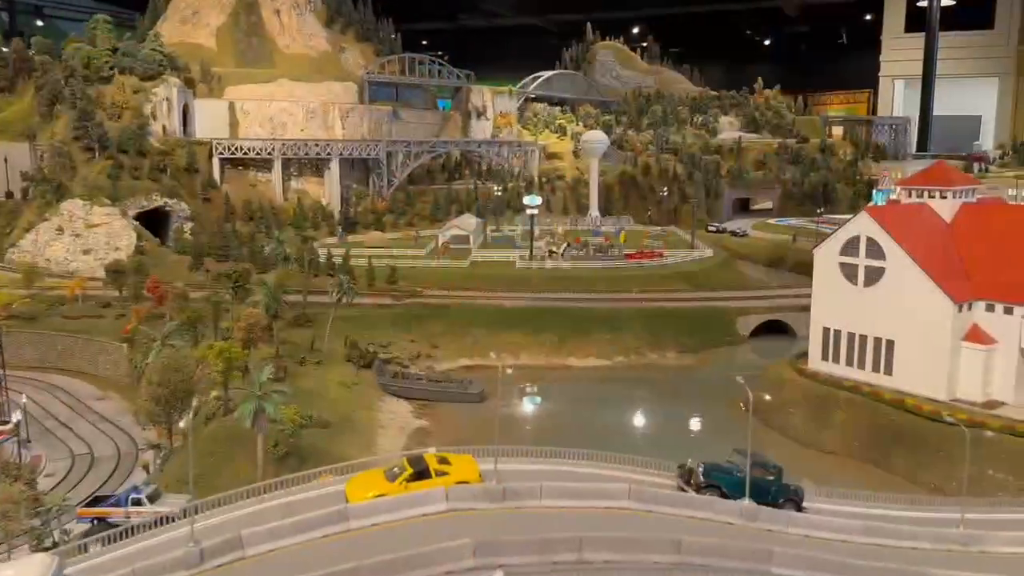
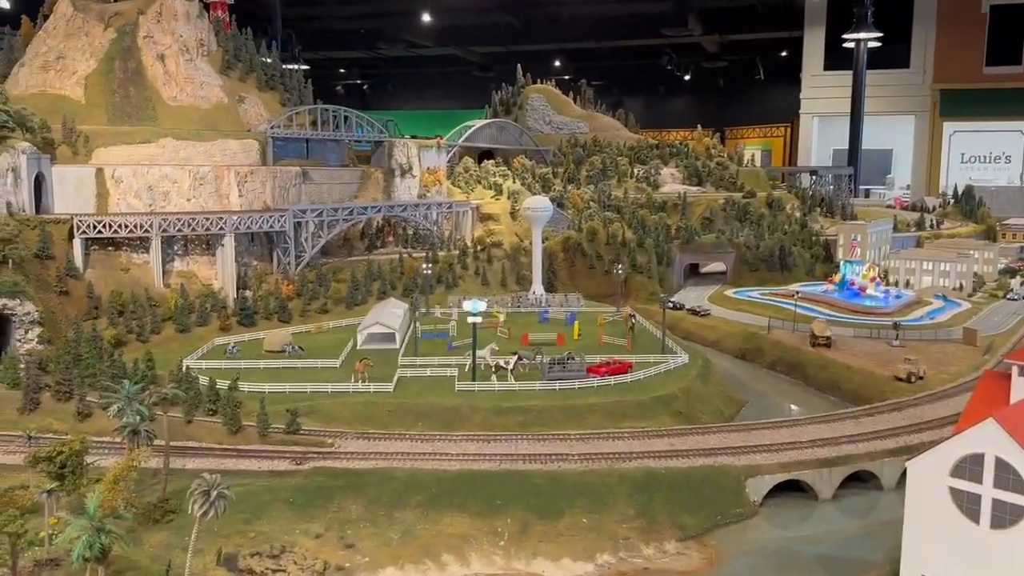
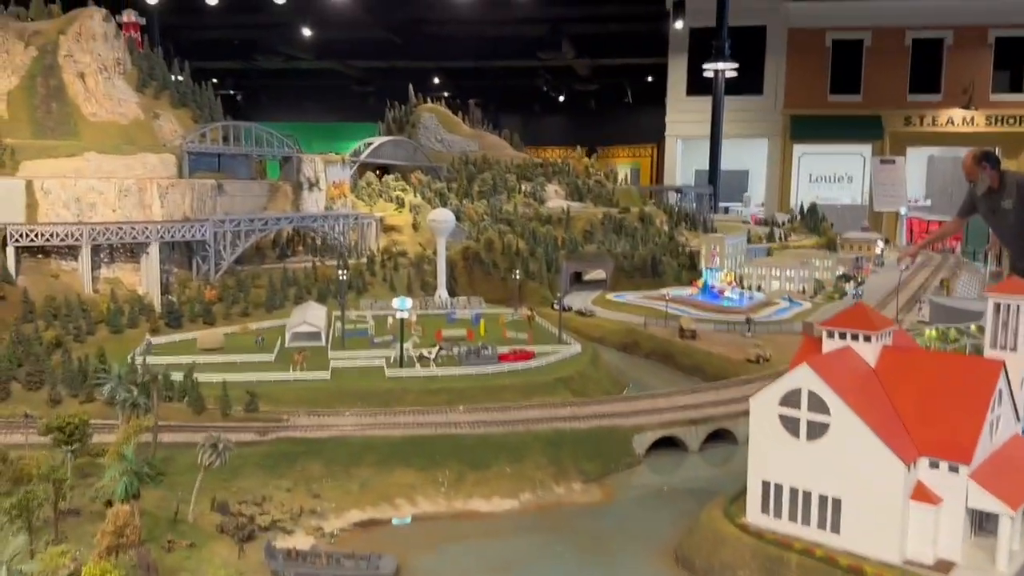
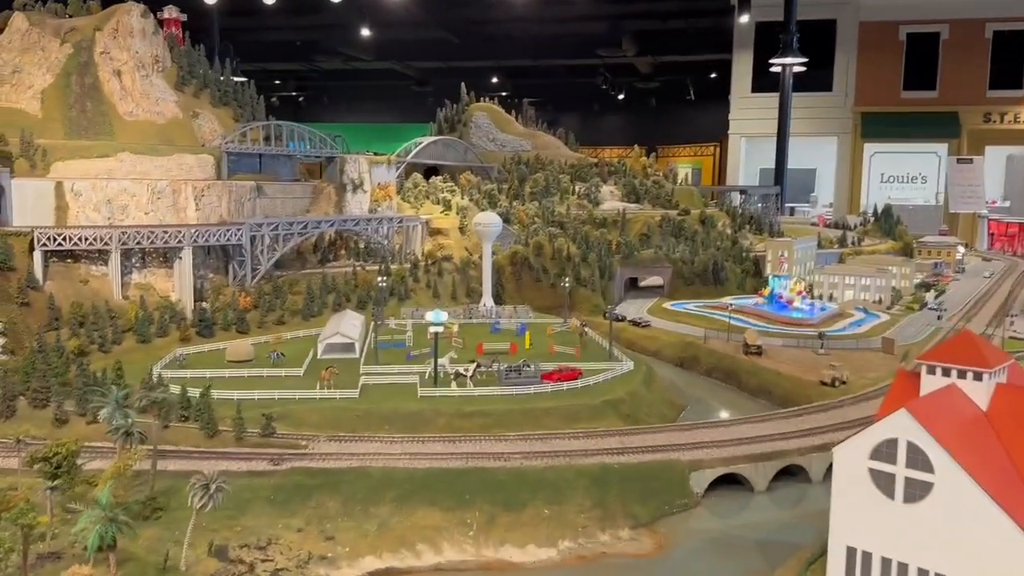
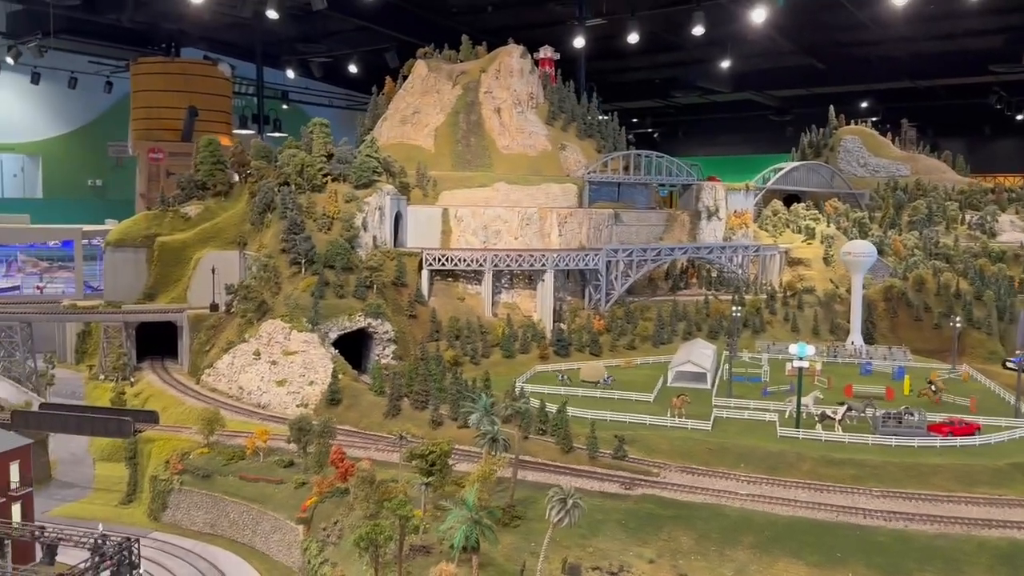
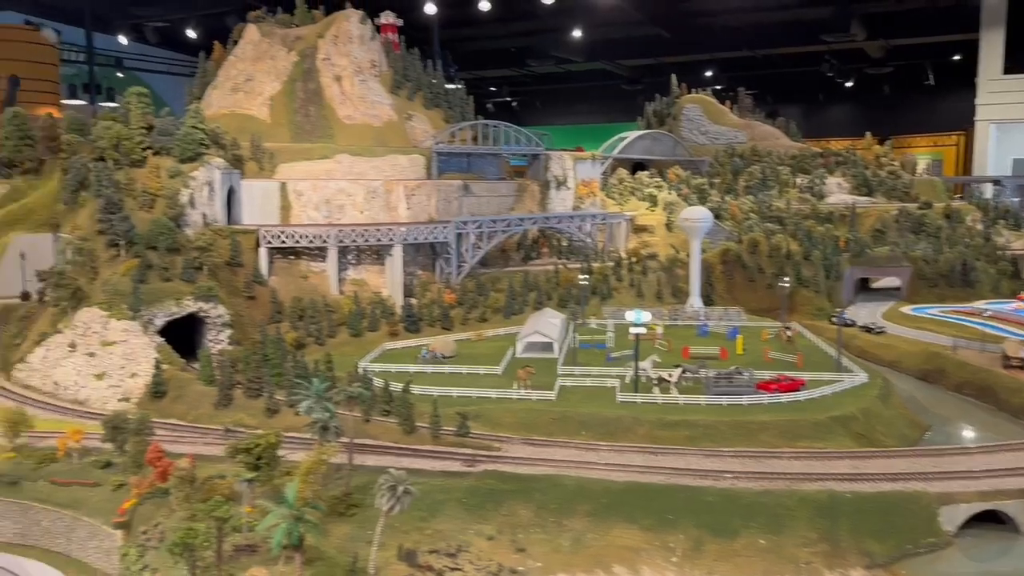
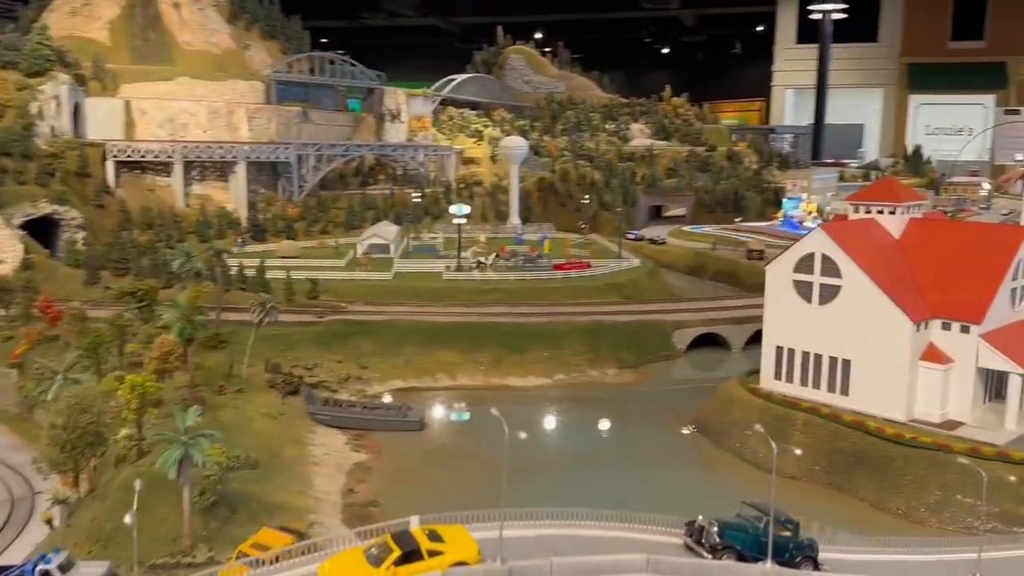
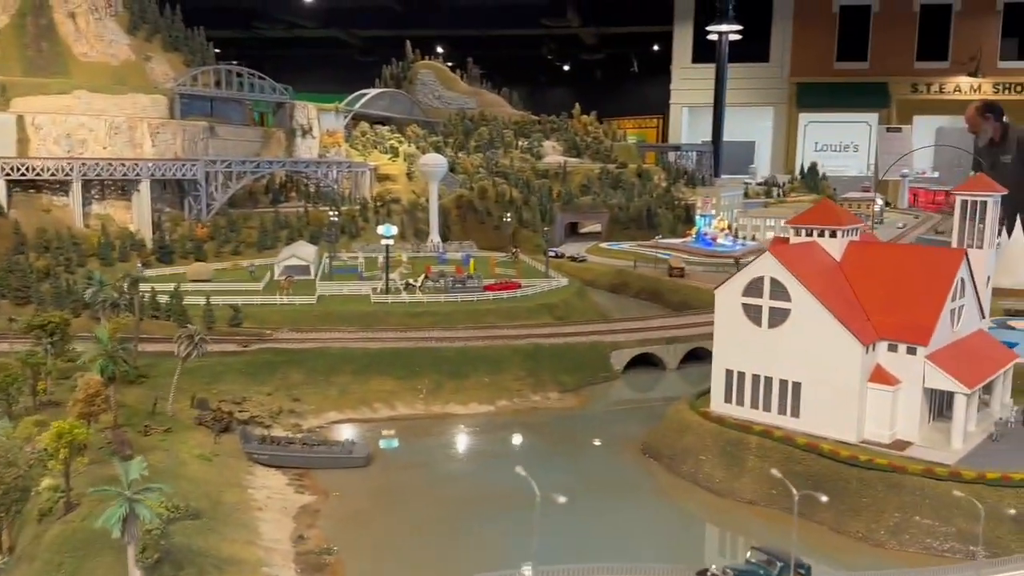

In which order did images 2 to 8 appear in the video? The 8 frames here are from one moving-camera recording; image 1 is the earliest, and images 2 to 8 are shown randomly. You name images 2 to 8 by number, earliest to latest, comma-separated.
7, 8, 3, 4, 2, 6, 5
